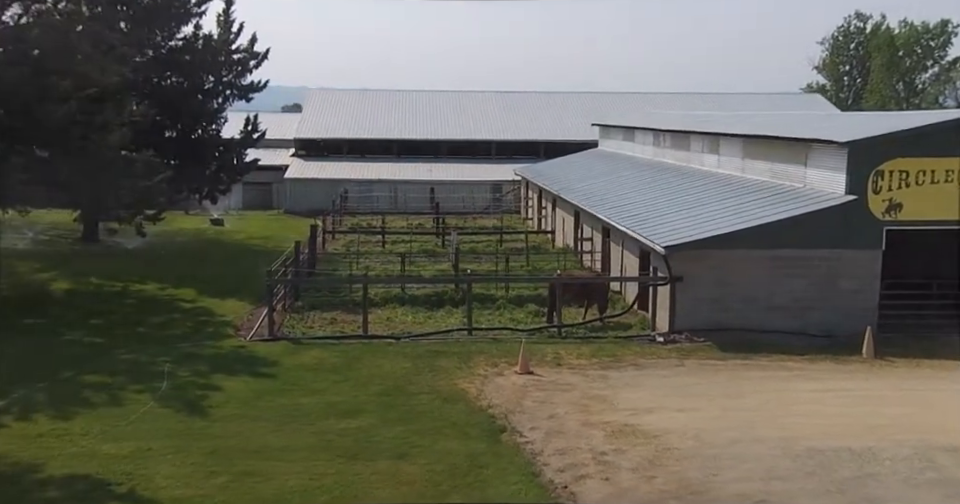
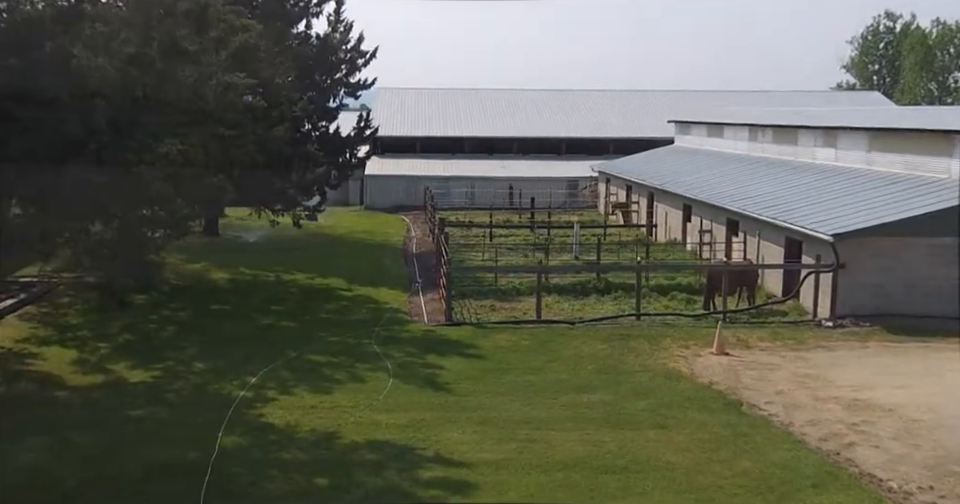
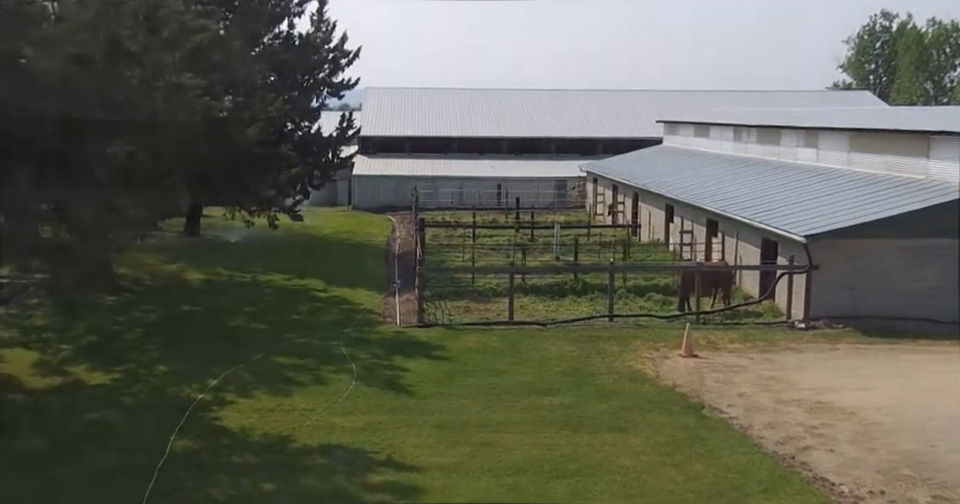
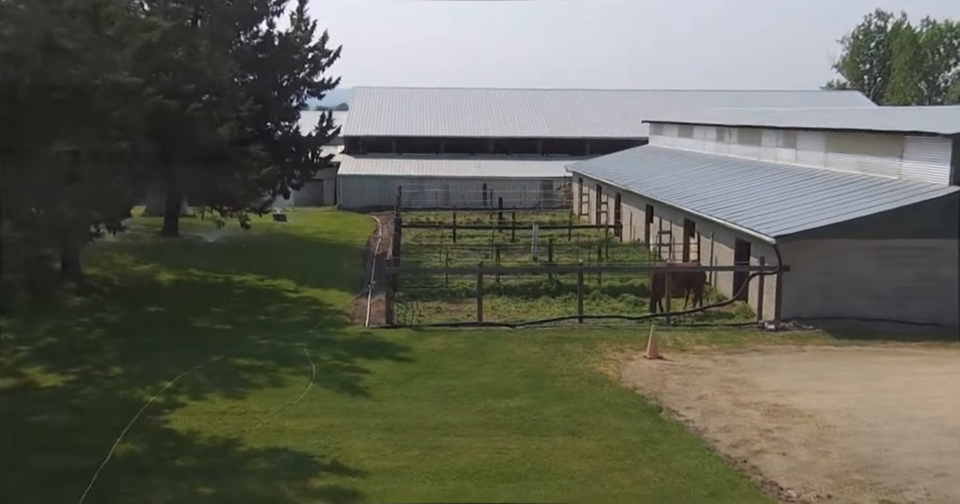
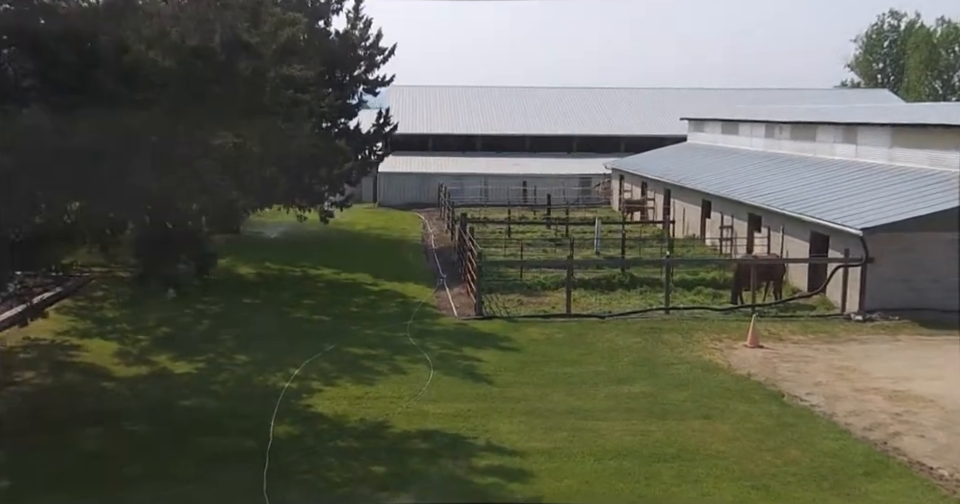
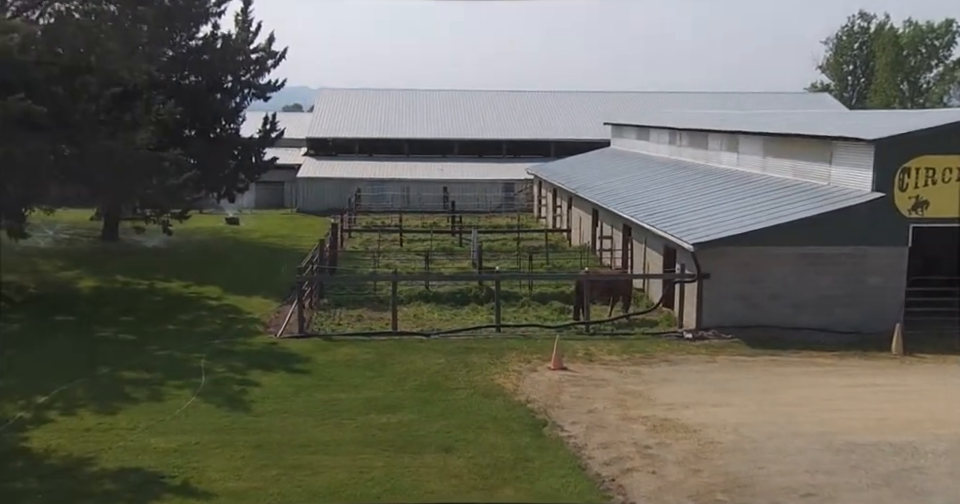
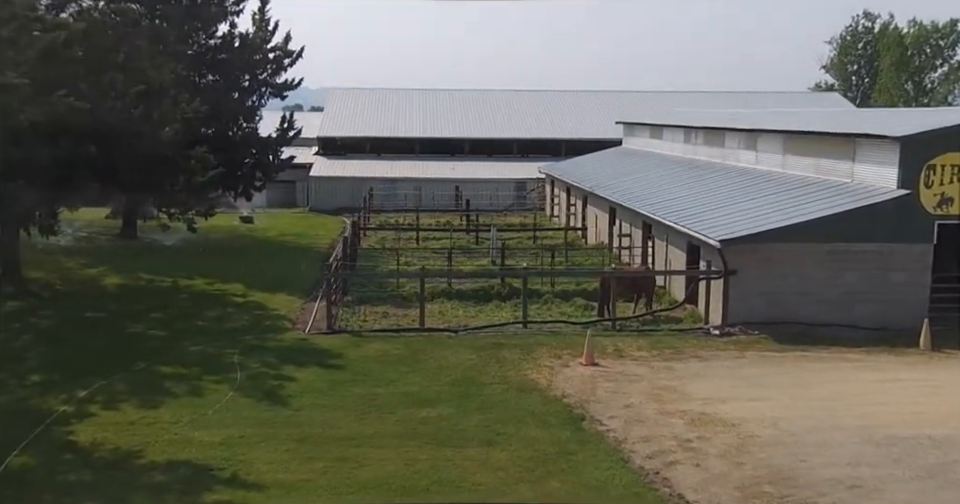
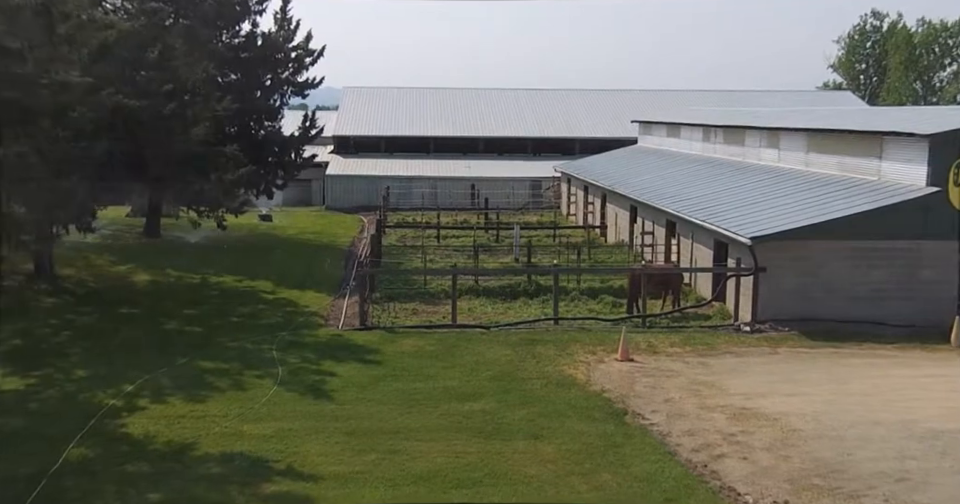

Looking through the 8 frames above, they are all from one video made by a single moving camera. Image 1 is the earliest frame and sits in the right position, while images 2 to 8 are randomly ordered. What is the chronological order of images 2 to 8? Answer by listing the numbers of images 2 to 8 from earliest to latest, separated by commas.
6, 7, 8, 4, 3, 2, 5
